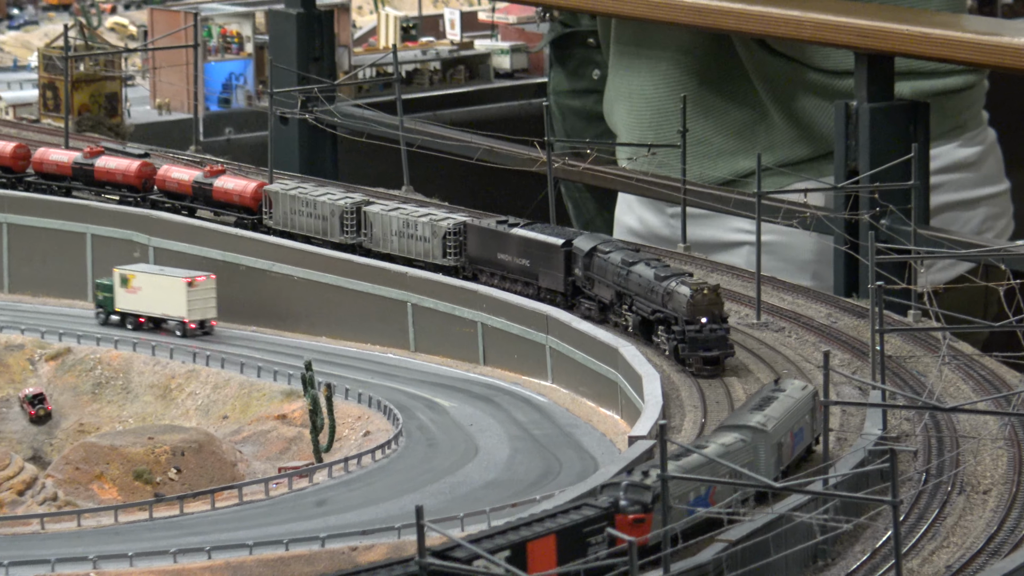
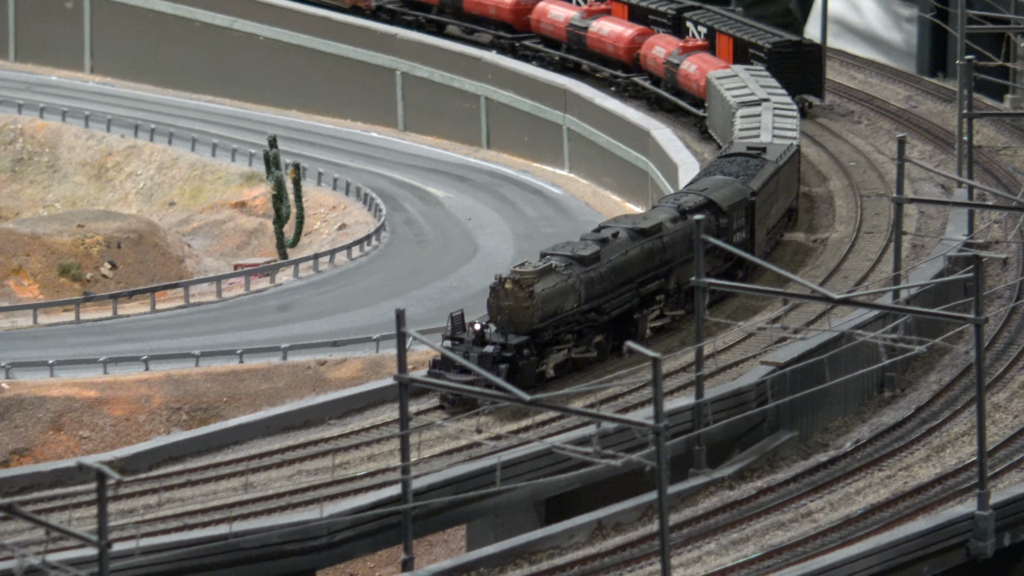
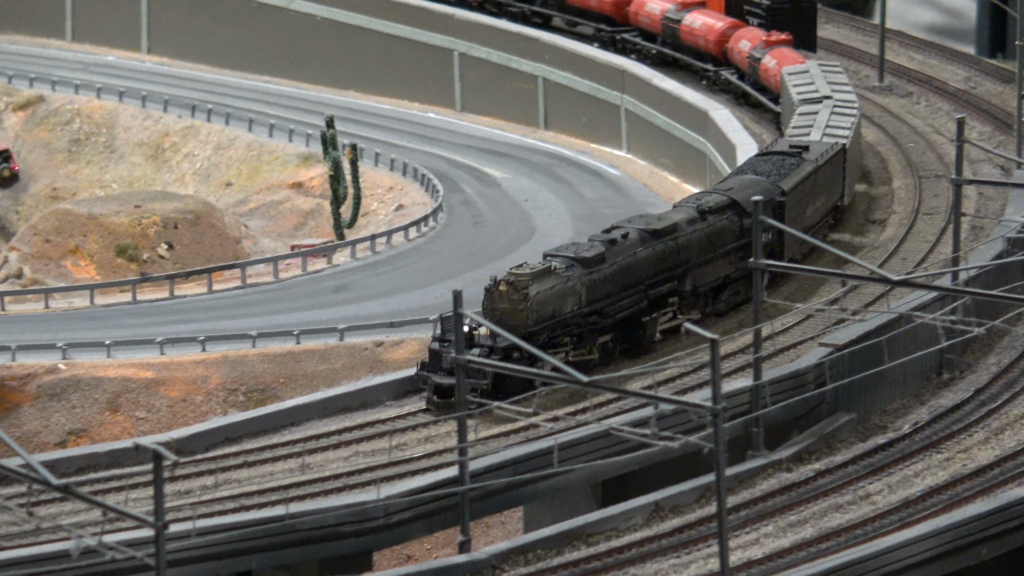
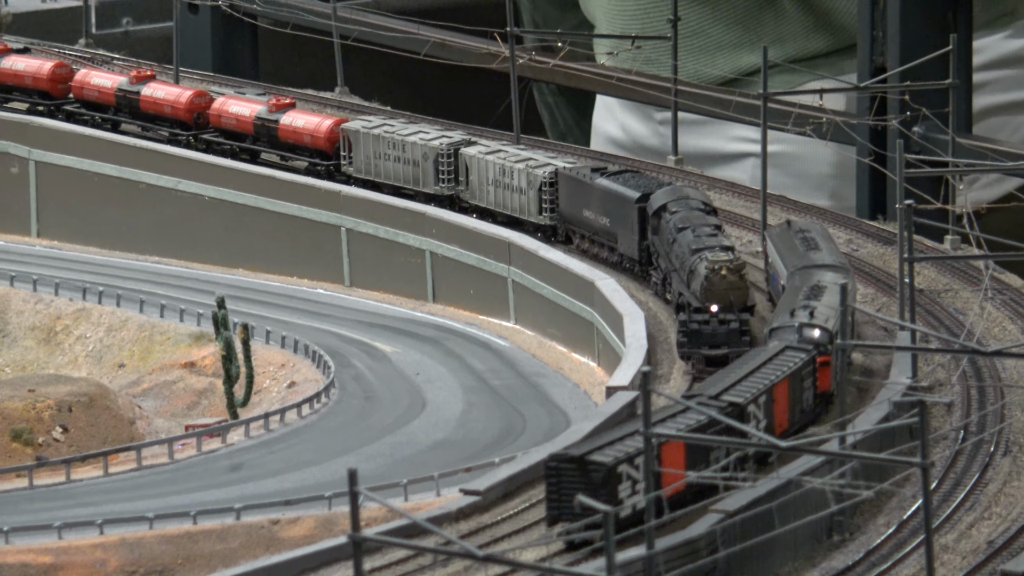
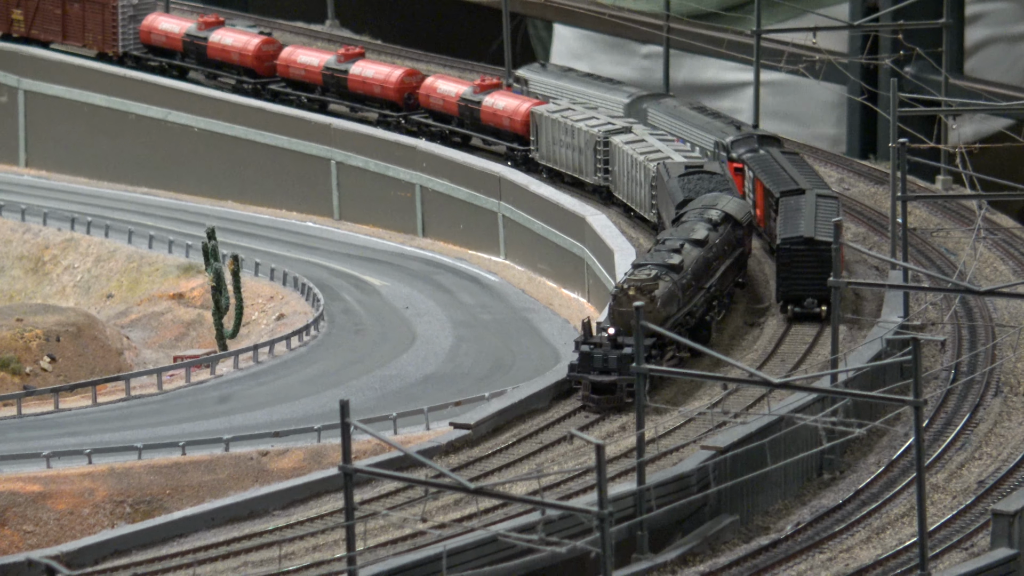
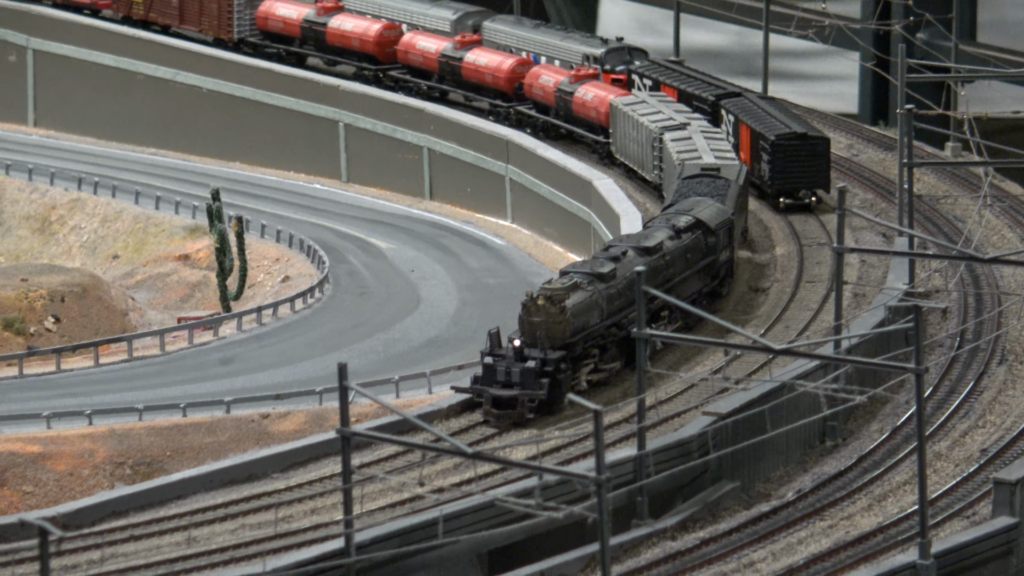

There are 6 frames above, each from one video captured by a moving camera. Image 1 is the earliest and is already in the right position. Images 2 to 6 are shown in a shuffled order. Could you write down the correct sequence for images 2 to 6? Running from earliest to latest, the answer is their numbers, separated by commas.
4, 5, 6, 2, 3
